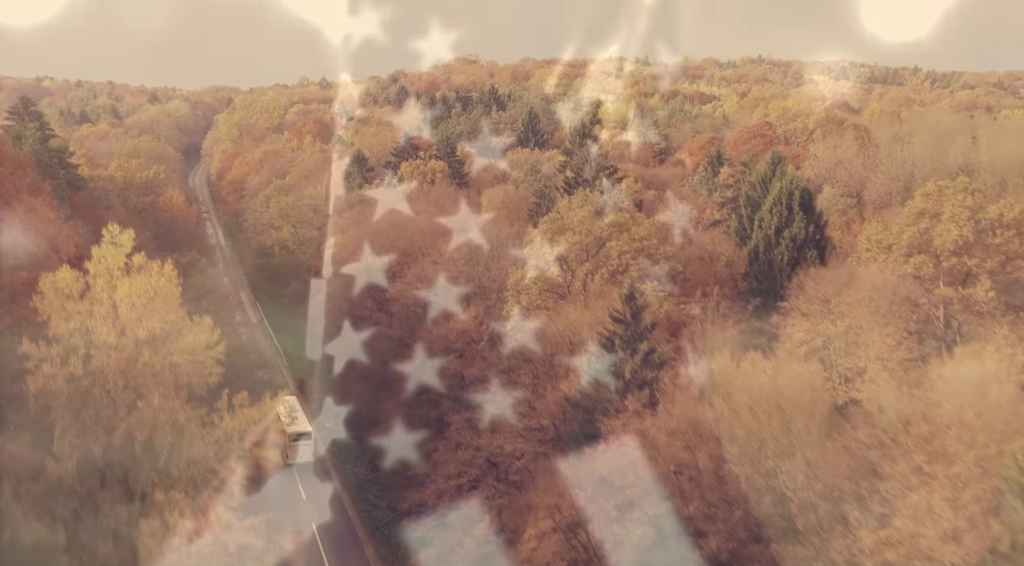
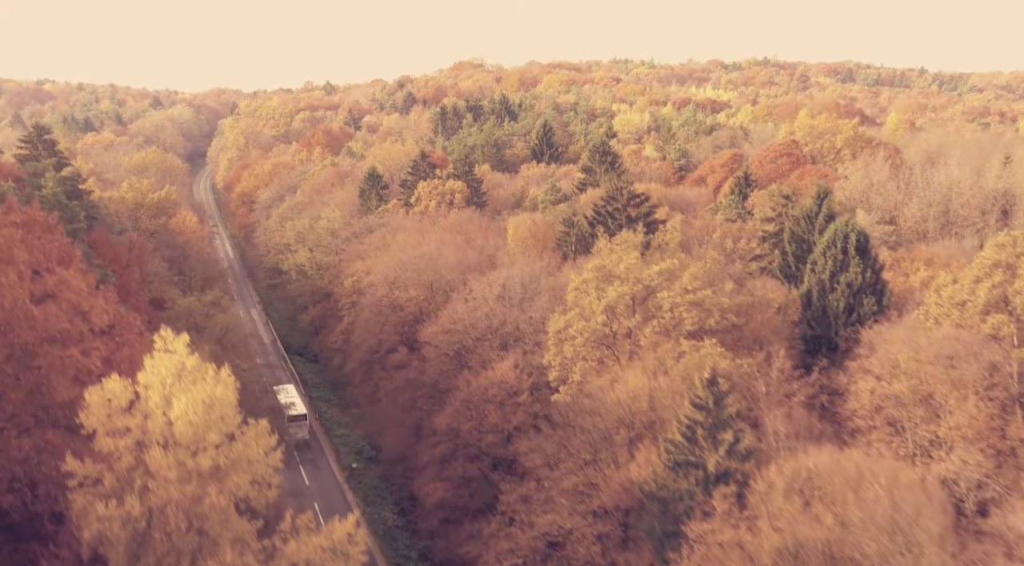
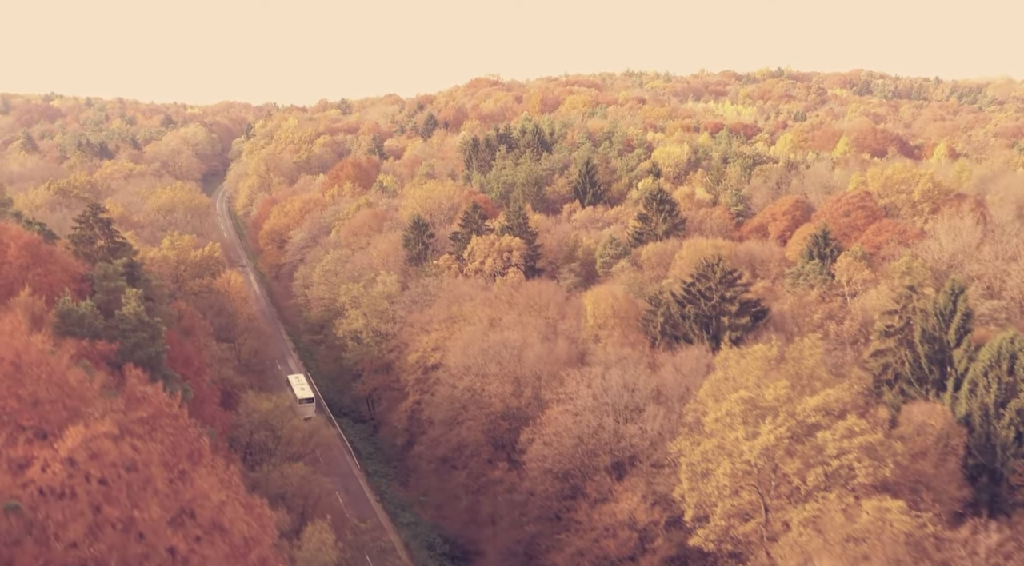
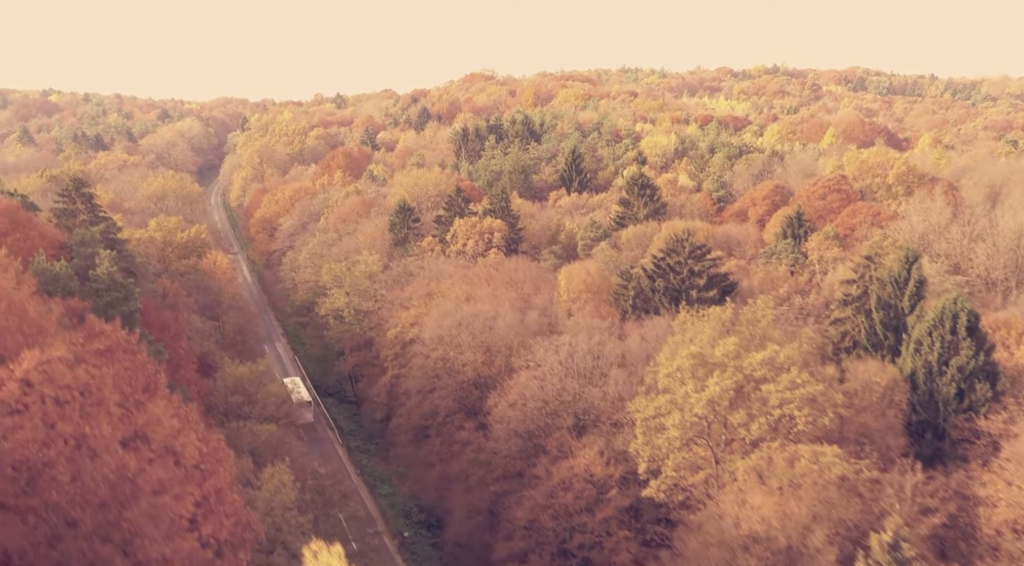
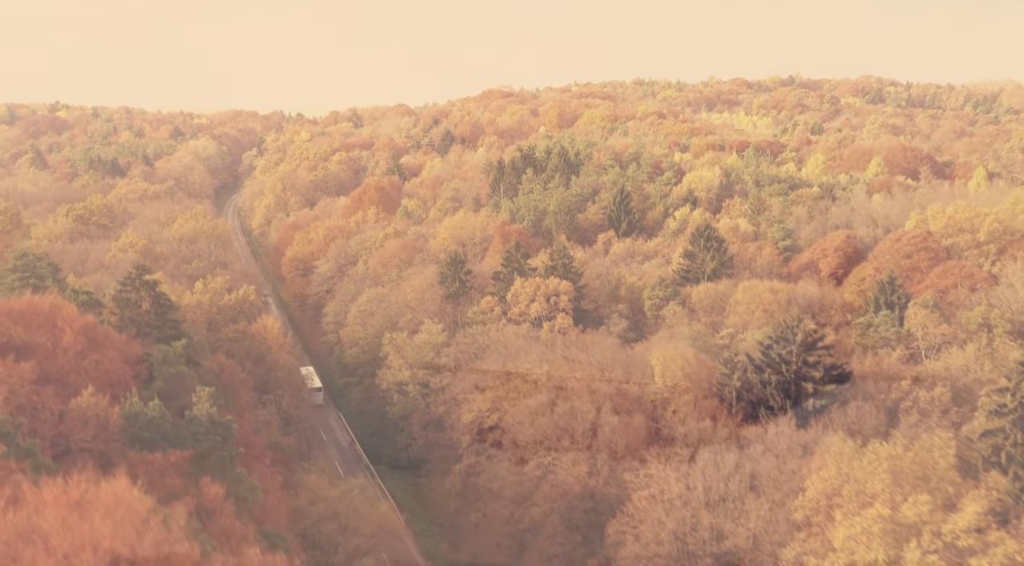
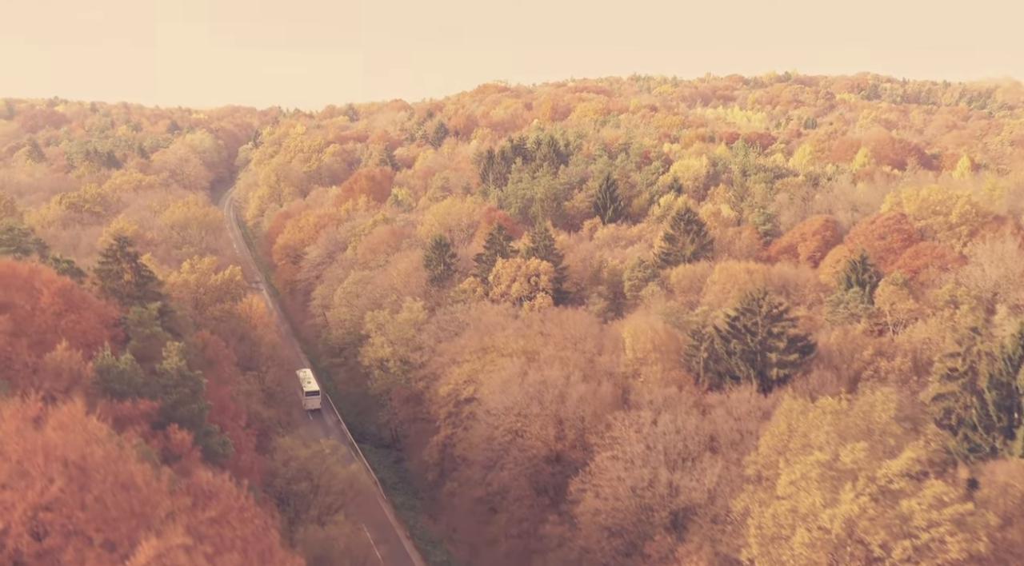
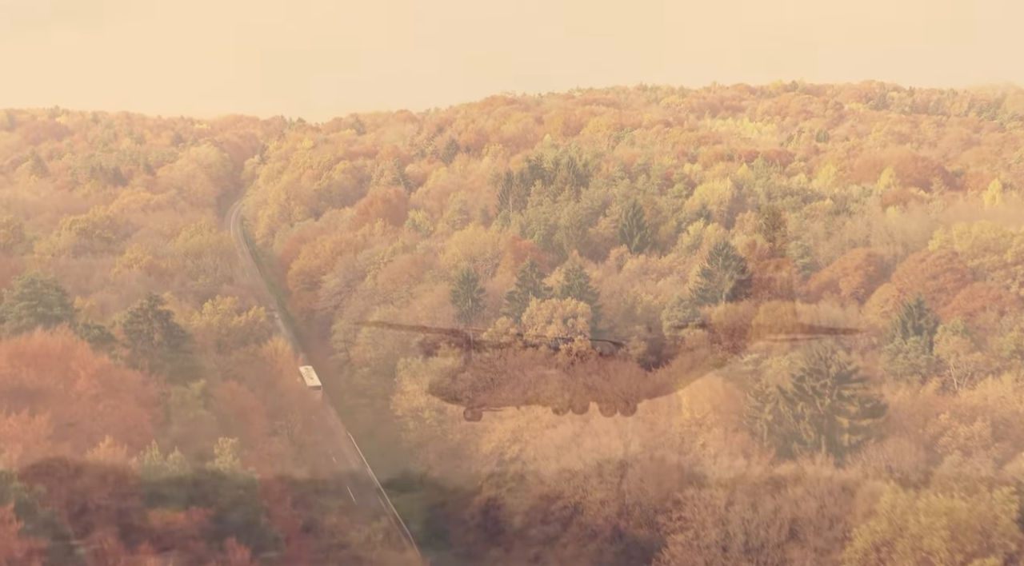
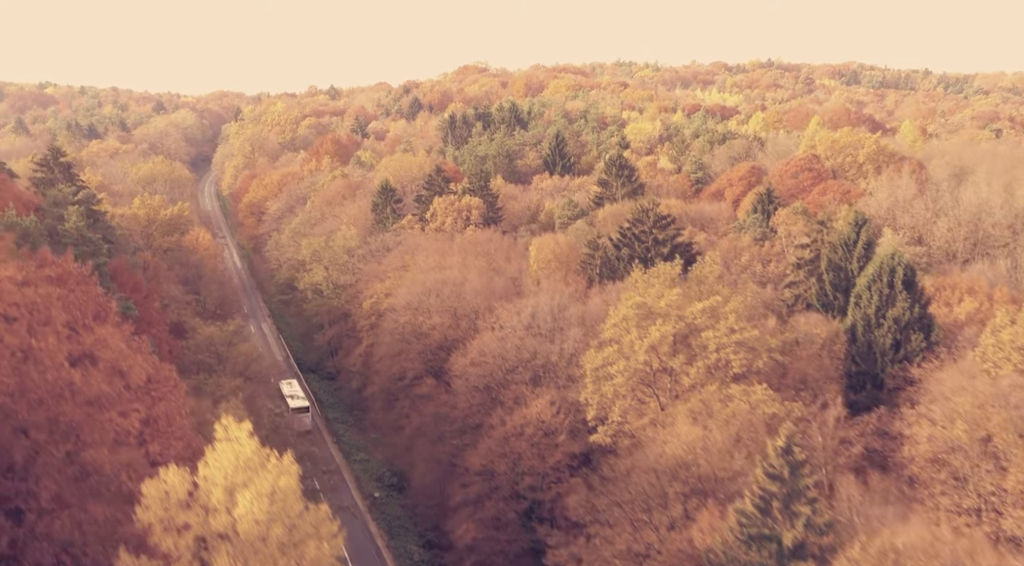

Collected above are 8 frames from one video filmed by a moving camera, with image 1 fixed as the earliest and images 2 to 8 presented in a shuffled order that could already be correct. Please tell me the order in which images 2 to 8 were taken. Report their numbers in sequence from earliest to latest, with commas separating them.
2, 8, 4, 3, 6, 5, 7
